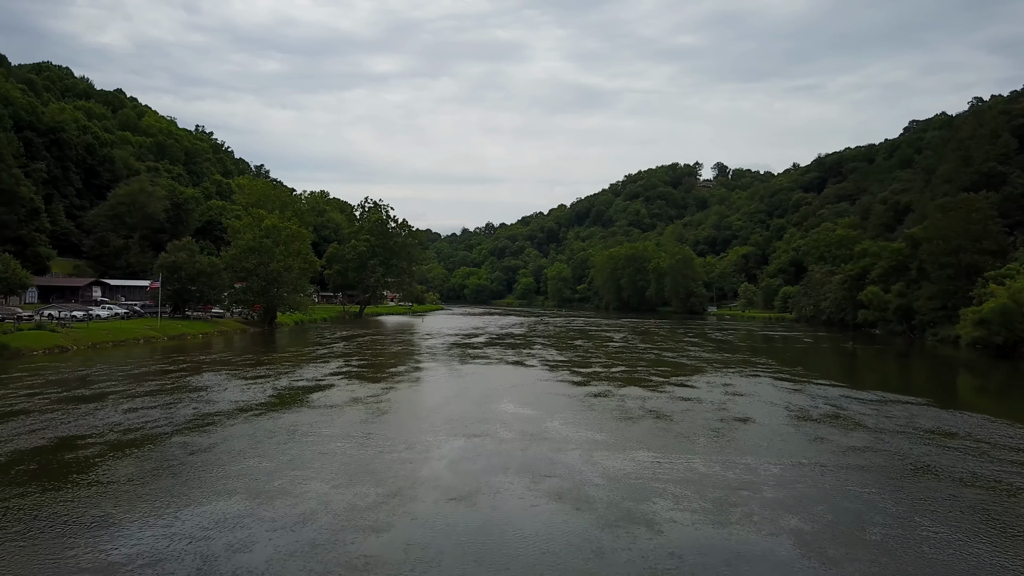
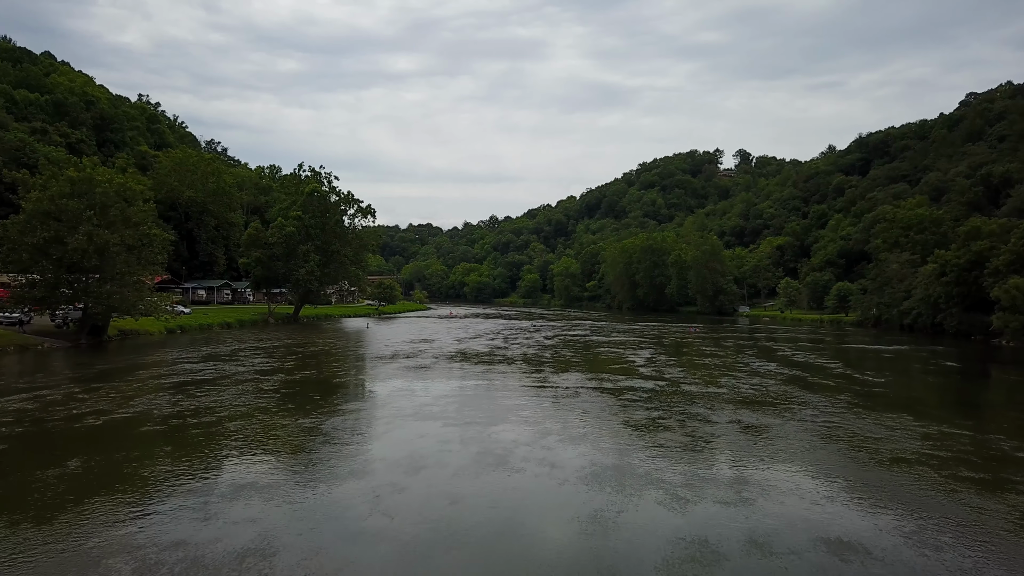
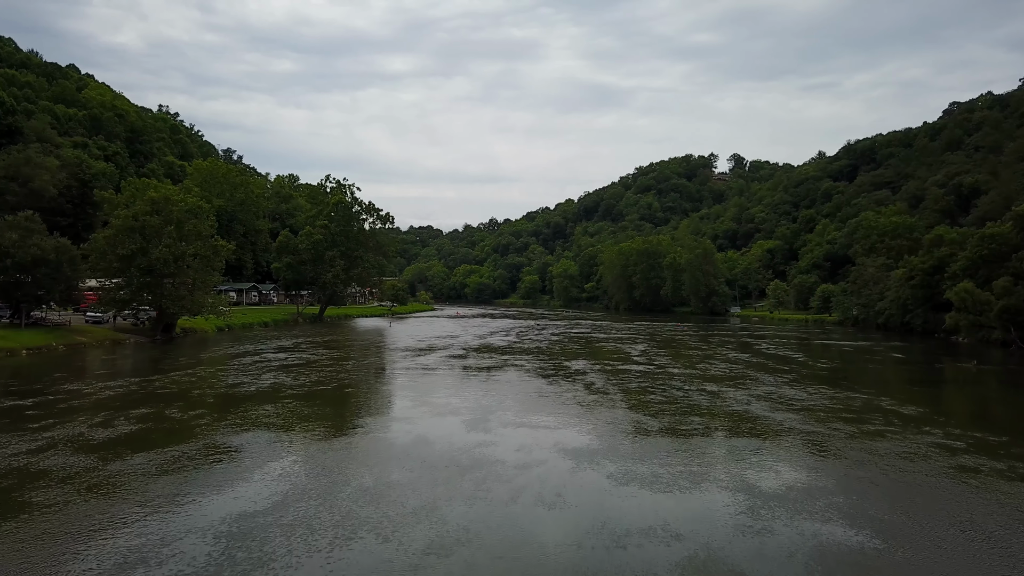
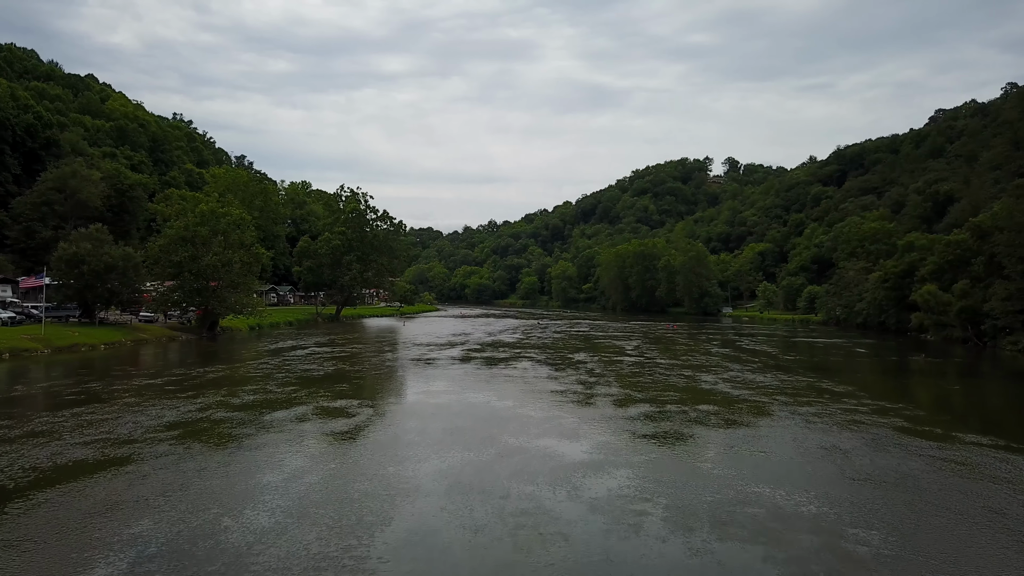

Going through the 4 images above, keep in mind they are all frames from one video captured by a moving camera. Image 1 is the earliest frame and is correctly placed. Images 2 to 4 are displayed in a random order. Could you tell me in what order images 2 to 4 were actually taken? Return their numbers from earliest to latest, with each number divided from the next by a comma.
4, 3, 2
